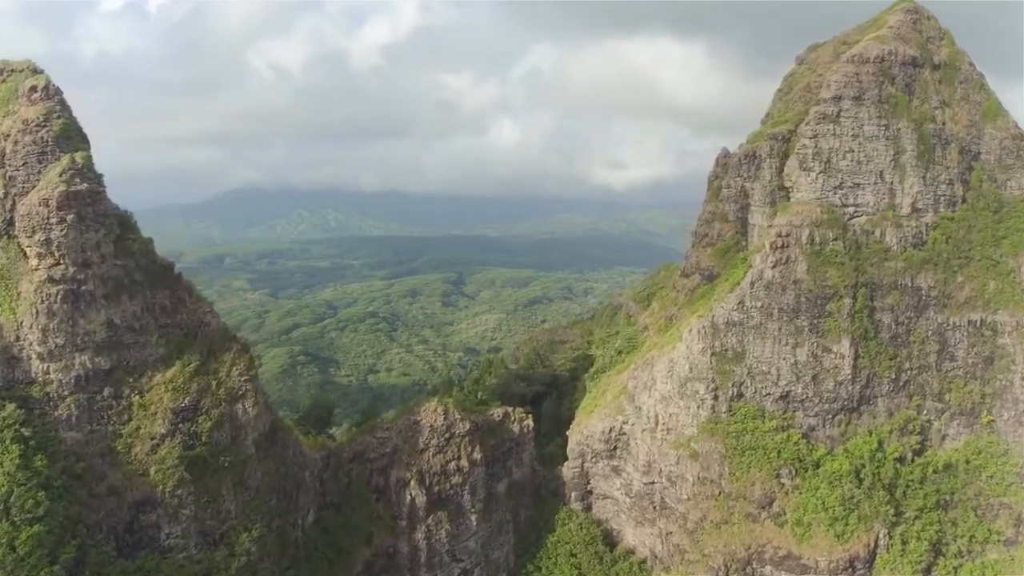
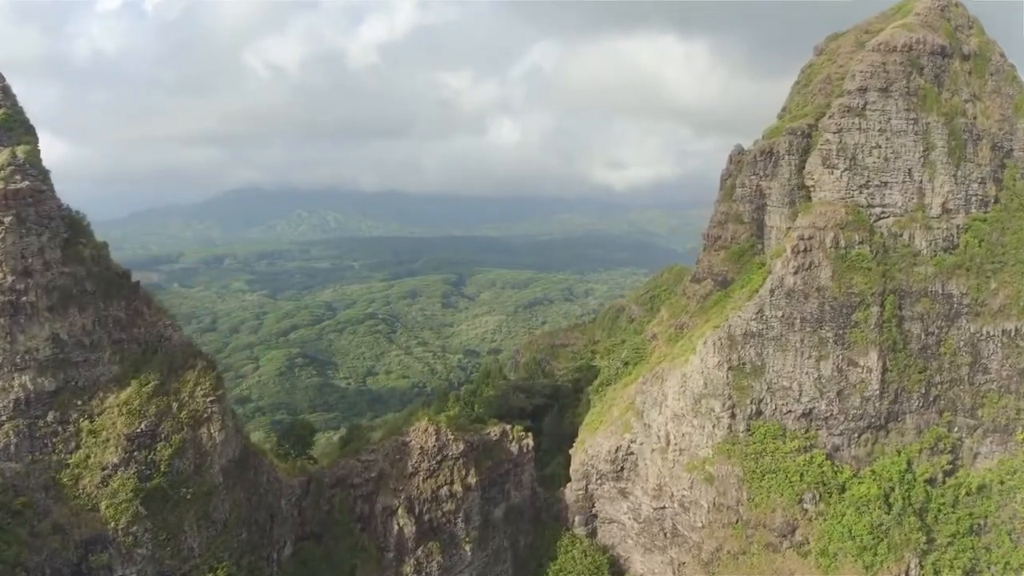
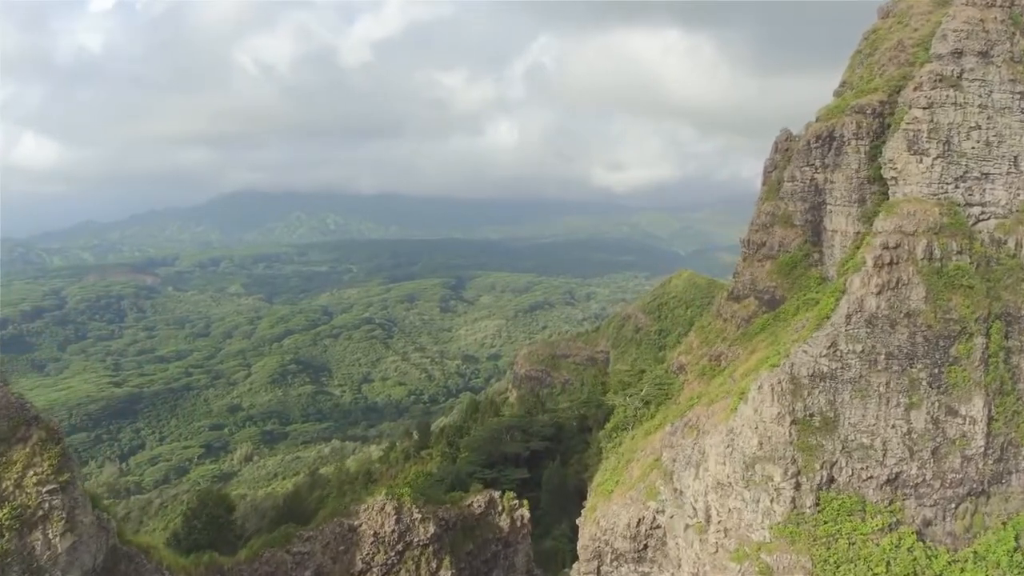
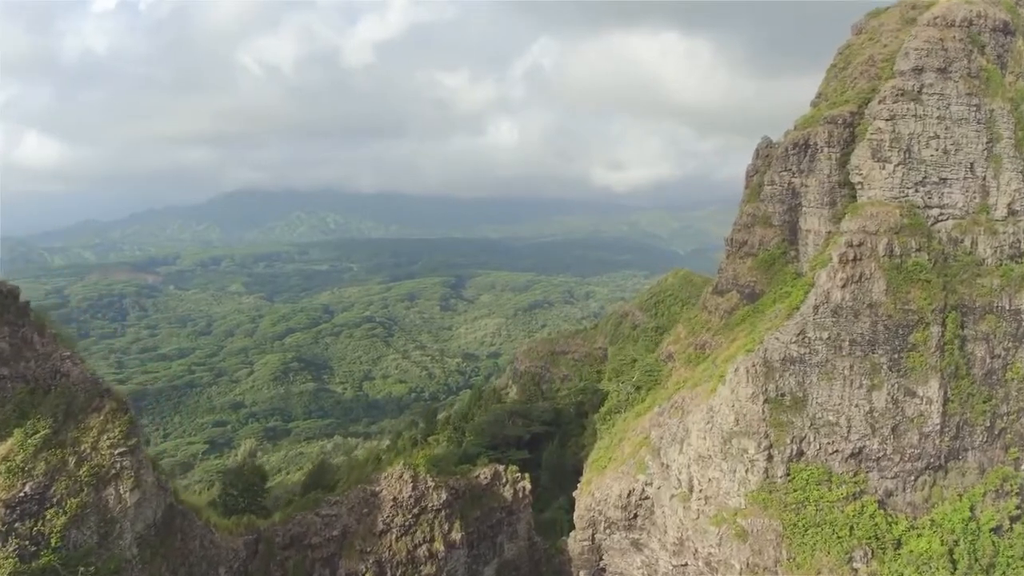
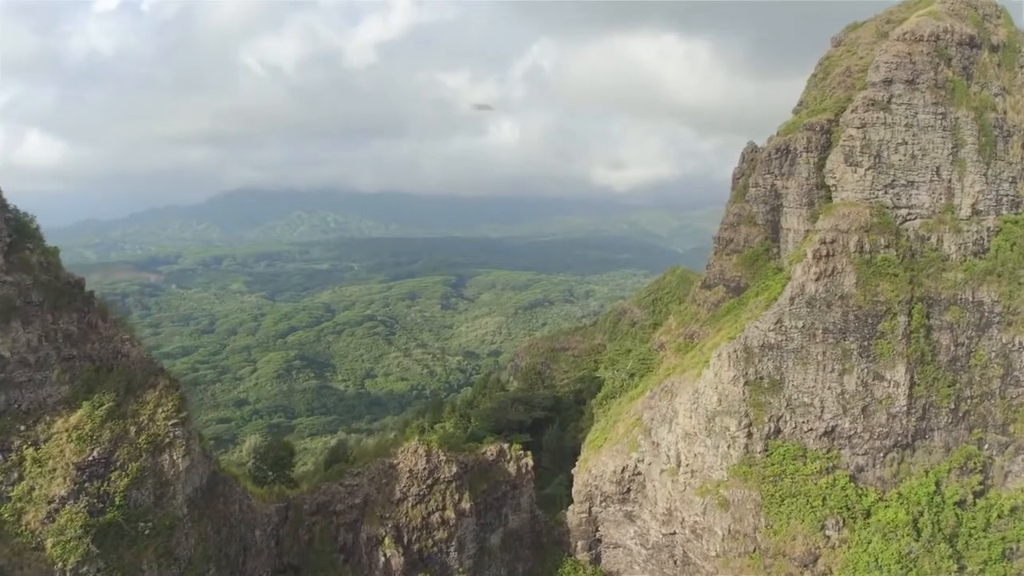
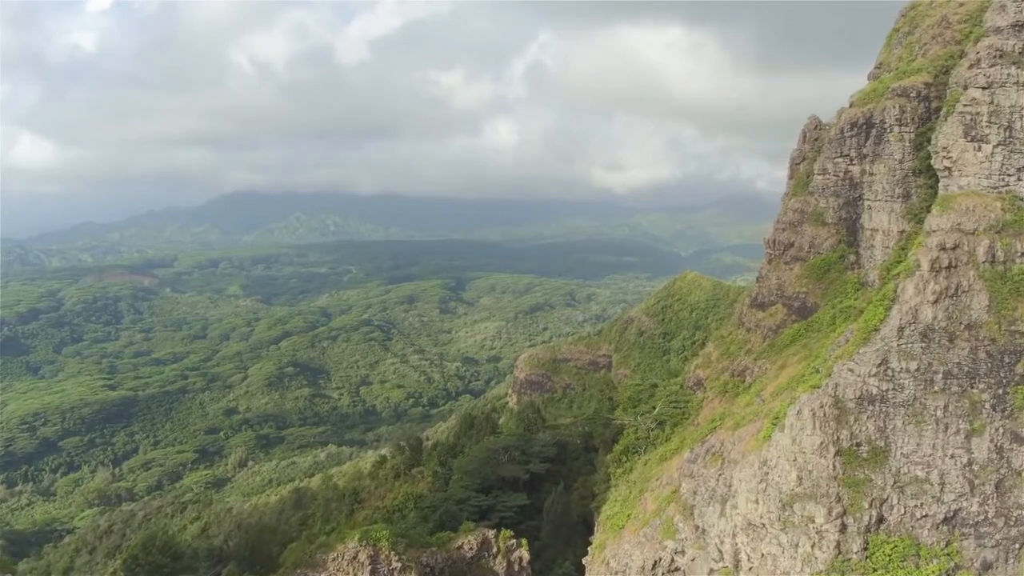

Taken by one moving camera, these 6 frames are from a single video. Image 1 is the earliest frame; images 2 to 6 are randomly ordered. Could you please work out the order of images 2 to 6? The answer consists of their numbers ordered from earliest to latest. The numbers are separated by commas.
2, 5, 4, 3, 6
